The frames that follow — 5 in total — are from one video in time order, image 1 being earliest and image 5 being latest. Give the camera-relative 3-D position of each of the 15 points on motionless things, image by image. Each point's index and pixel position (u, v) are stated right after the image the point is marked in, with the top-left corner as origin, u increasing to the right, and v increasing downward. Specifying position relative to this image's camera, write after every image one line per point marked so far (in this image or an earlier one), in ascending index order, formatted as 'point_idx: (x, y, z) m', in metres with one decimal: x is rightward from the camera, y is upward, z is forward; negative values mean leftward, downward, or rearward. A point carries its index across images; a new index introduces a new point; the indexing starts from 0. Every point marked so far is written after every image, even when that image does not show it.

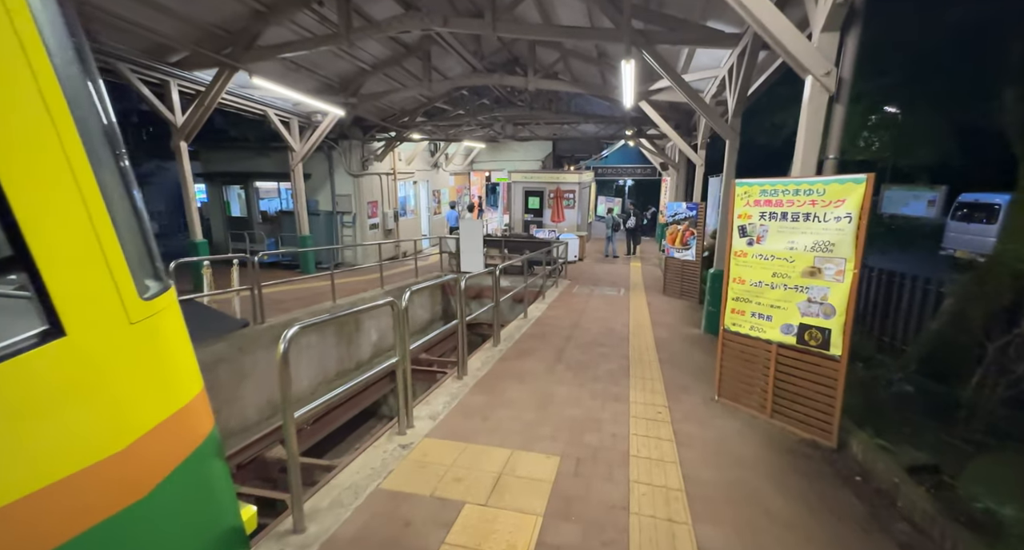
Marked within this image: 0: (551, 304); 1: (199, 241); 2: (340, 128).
0: (+0.7, -0.5, +8.0) m
1: (-5.3, +0.6, +7.3) m
2: (-4.5, +3.8, +11.1) m
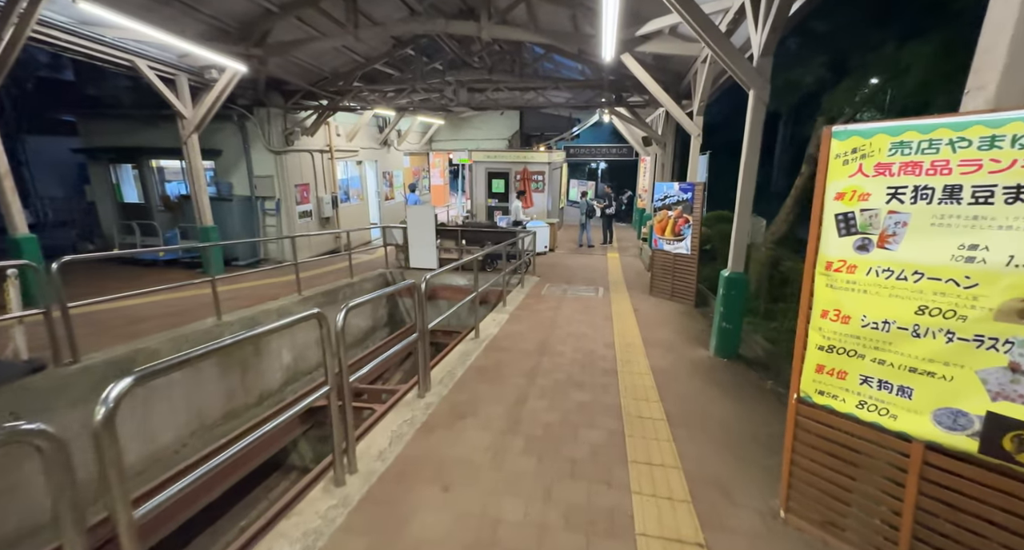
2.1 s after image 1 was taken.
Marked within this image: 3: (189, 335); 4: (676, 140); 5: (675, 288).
0: (0.0, -0.5, +6.3) m
1: (-6.0, +0.5, +5.3) m
2: (-5.4, +3.8, +9.0) m
3: (-3.5, -0.7, +4.7) m
4: (+3.3, +2.7, +8.7) m
5: (+2.7, -0.2, +7.2) m
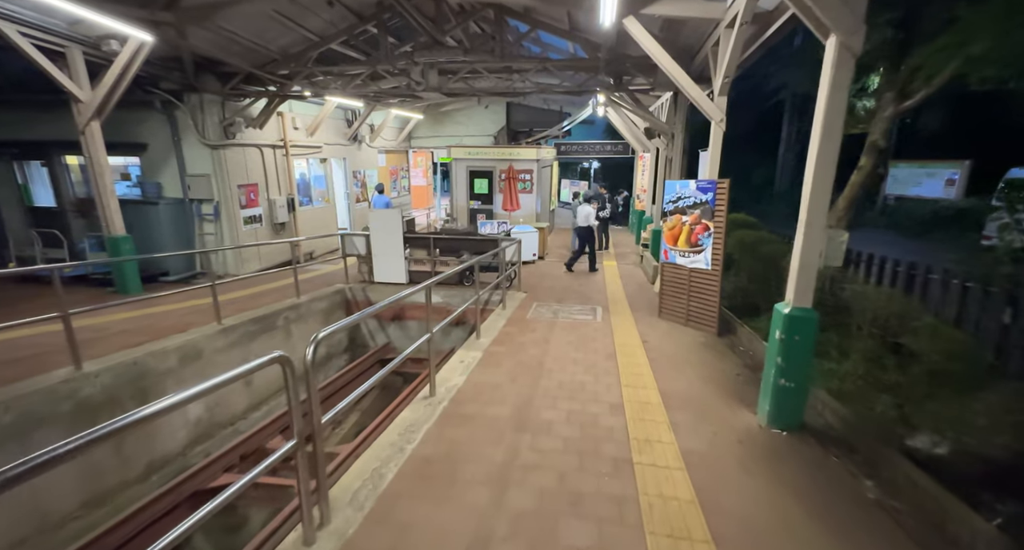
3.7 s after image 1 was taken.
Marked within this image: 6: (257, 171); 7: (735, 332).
0: (-0.2, -0.8, +5.0) m
1: (-6.3, +0.2, +3.8) m
2: (-5.8, +3.5, +7.5) m
3: (-3.8, -1.0, +3.3) m
4: (+3.0, +2.5, +7.4) m
5: (+2.4, -0.5, +5.8) m
6: (-5.3, +2.1, +8.9) m
7: (+2.8, -0.7, +5.4) m
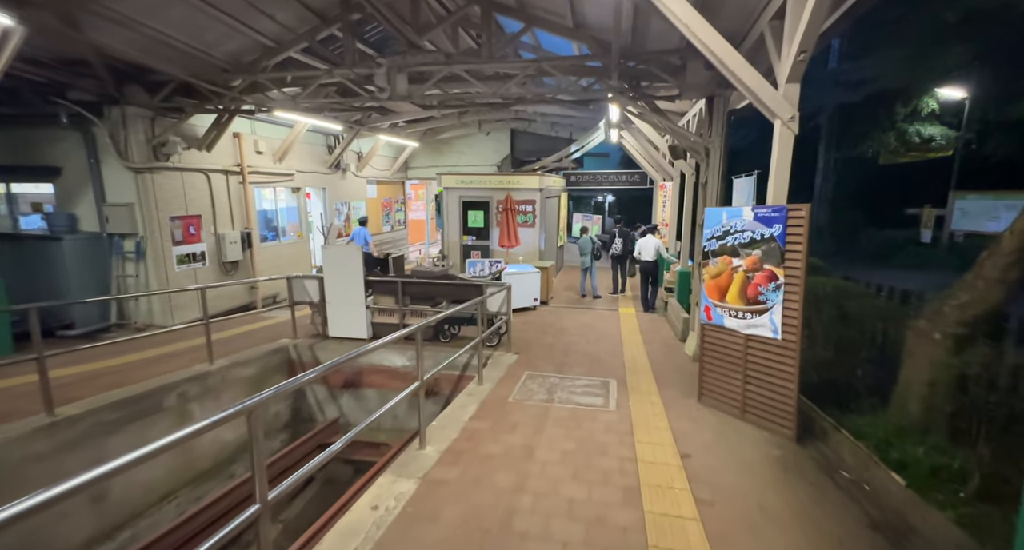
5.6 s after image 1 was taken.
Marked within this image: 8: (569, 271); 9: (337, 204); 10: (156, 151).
0: (-0.5, -1.3, +3.1) m
1: (-6.6, -0.3, +2.3) m
2: (-5.9, +2.7, +6.2) m
3: (-4.1, -1.4, +1.6) m
4: (+2.8, +1.7, +5.7) m
5: (+2.2, -1.1, +3.9) m
6: (-5.4, +1.3, +7.5) m
7: (+2.5, -1.3, +3.5) m
8: (+1.7, +0.1, +12.9) m
9: (-4.7, +1.9, +11.4) m
10: (-5.5, +1.9, +6.7) m
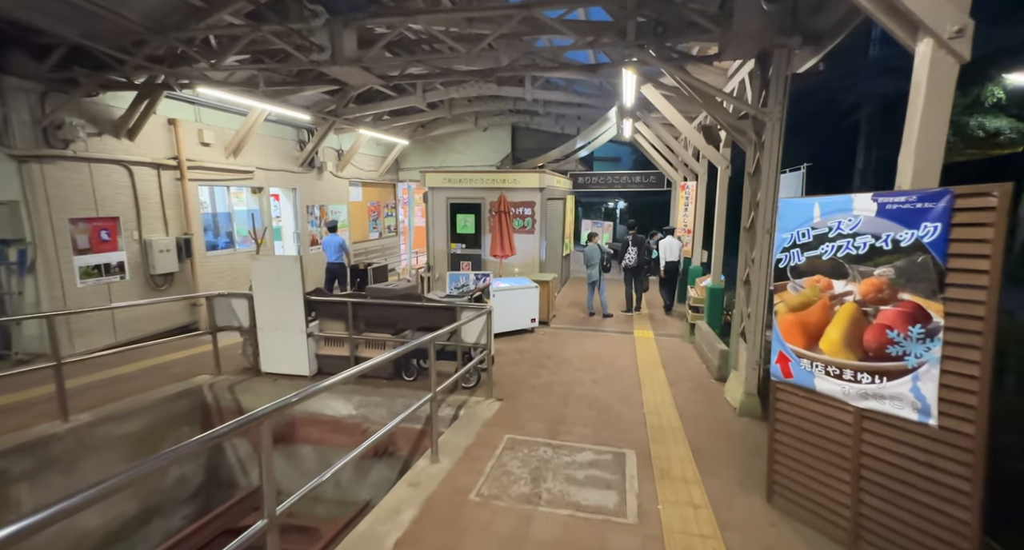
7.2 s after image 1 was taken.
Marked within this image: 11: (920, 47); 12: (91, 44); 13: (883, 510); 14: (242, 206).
0: (-0.8, -1.5, +1.6) m
1: (-6.8, -0.4, +0.9) m
2: (-6.1, +2.5, +4.9) m
3: (-4.4, -1.5, +0.1) m
4: (+2.6, +1.5, +4.2) m
5: (+1.9, -1.3, +2.3) m
6: (-5.5, +1.1, +6.1) m
7: (+2.3, -1.5, +1.9) m
8: (+1.7, -0.2, +11.3) m
9: (-4.7, +1.6, +10.0) m
10: (-5.7, +1.7, +5.3) m
11: (+2.0, +1.1, +2.1) m
12: (-5.0, +2.8, +5.2) m
13: (+2.0, -1.2, +2.2) m
14: (-5.2, +1.3, +8.4) m
